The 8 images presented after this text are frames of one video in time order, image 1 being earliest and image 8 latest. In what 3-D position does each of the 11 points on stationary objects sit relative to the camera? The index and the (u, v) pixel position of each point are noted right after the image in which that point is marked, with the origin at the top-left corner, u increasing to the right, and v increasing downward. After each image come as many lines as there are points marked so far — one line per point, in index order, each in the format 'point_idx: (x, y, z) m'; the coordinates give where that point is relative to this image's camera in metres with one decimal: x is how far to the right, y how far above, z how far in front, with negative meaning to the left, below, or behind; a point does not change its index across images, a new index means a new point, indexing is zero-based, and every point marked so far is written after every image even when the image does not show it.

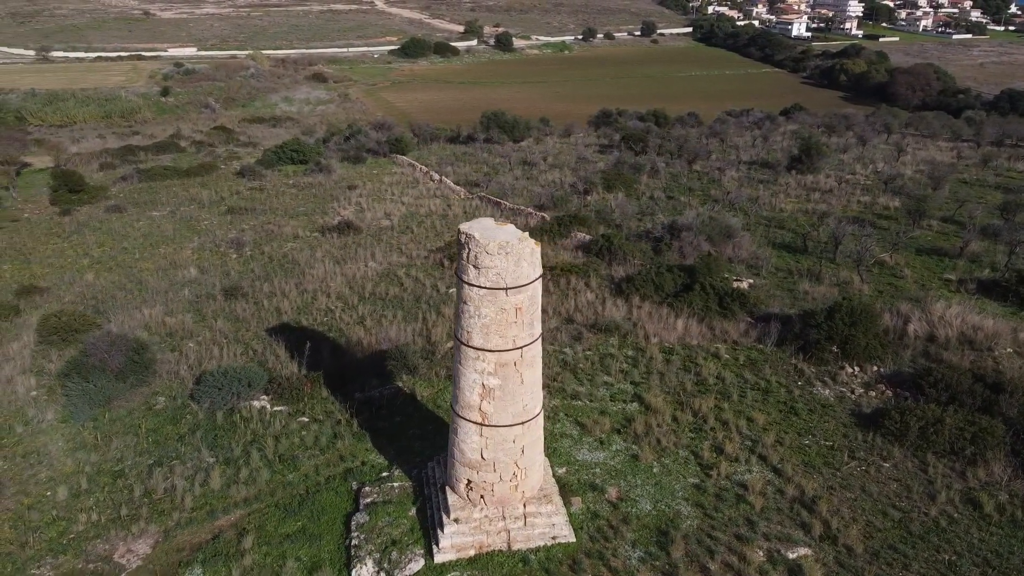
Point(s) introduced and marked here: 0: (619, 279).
0: (+2.0, +0.2, +15.7) m
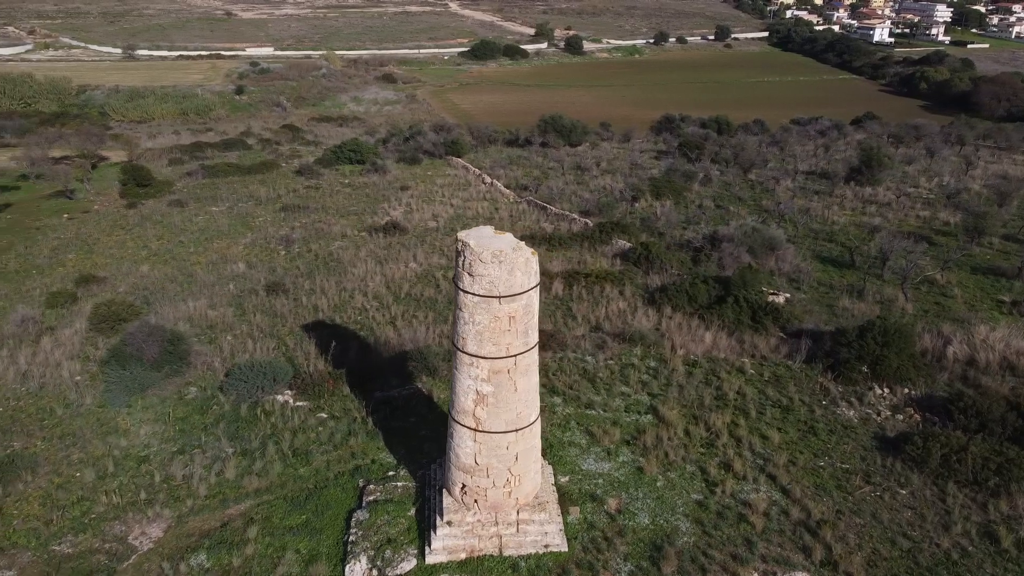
0: (+2.7, 0.0, +15.6) m
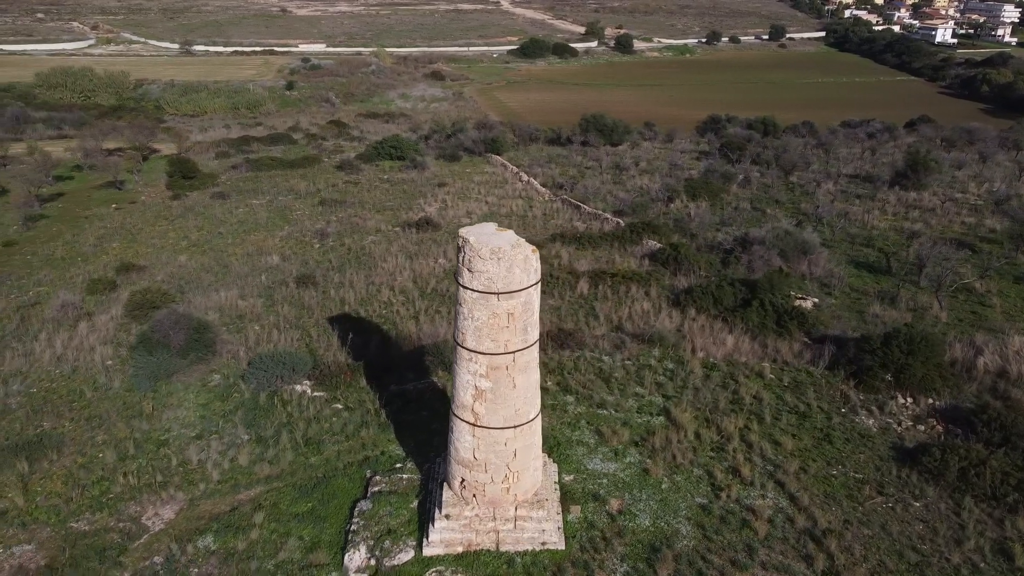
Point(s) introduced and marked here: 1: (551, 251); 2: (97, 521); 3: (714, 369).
0: (+3.1, 0.0, +15.5) m
1: (+0.9, +0.8, +18.2) m
2: (-4.7, -2.6, +9.3) m
3: (+3.0, -1.2, +12.3) m
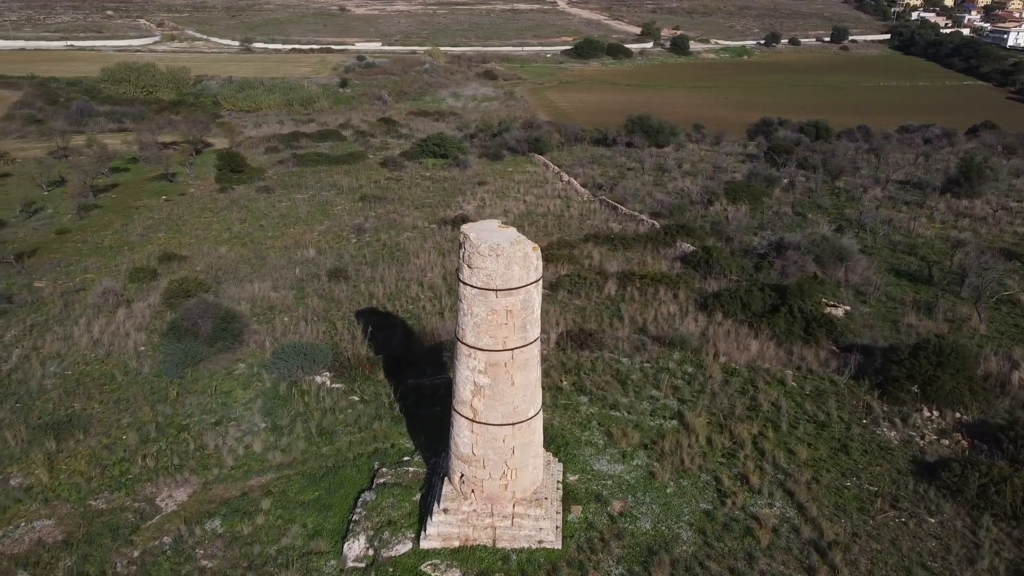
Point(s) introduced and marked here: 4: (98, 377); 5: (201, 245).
0: (+3.6, -0.1, +15.3) m
1: (+1.6, +0.8, +18.2) m
2: (-4.6, -2.5, +9.6) m
3: (+3.3, -1.3, +12.1) m
4: (-6.3, -1.3, +12.5) m
5: (-7.3, +1.0, +19.4) m
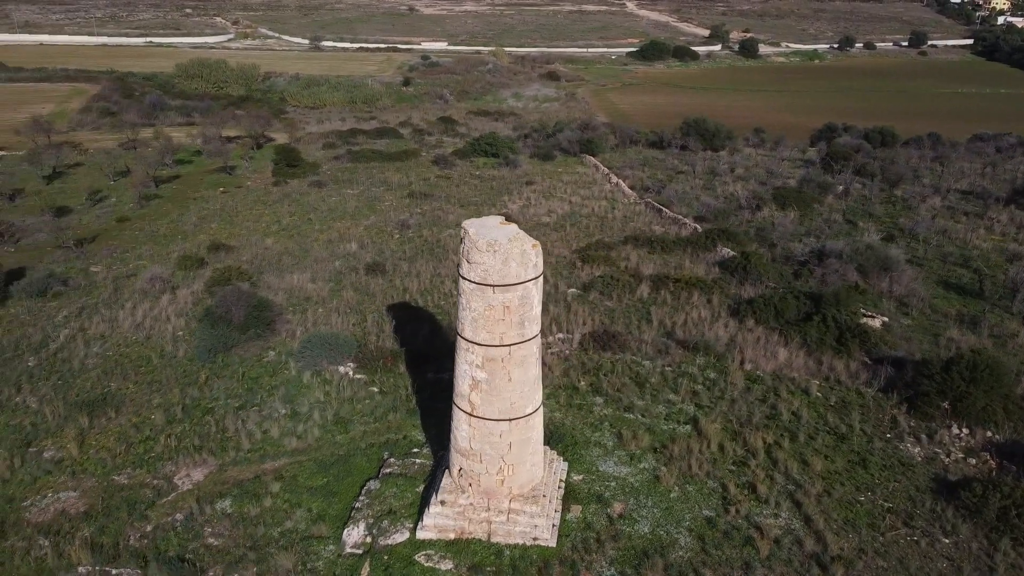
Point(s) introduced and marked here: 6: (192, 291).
0: (+4.2, -0.2, +15.0) m
1: (+2.4, +0.8, +18.1) m
2: (-4.6, -2.3, +10.0) m
3: (+3.5, -1.4, +11.9) m
4: (-5.9, -1.1, +13.0) m
5: (-6.4, +1.2, +19.9) m
6: (-6.1, -0.1, +15.8) m
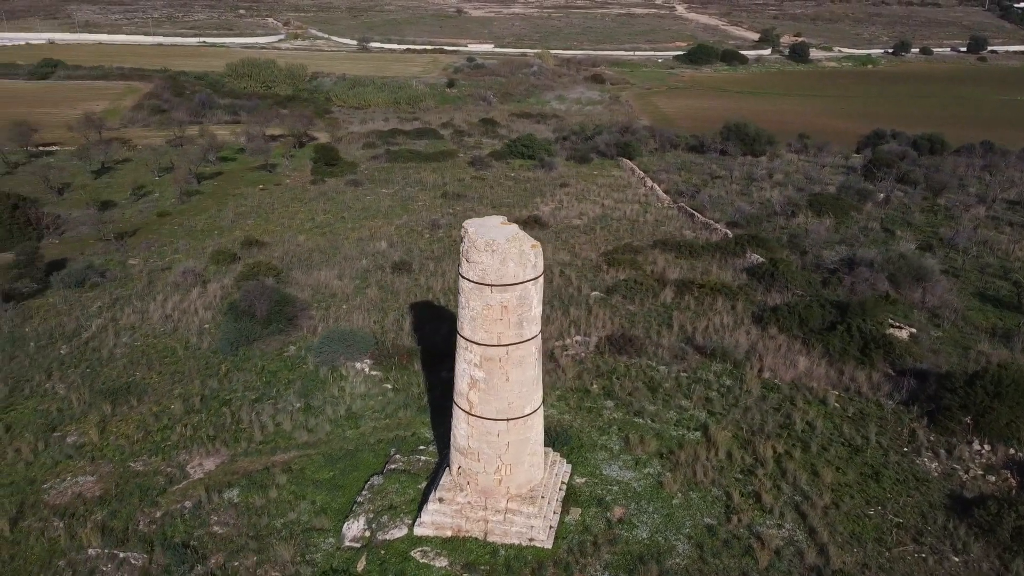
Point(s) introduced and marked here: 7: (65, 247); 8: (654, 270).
0: (+4.6, -0.3, +14.8) m
1: (+3.0, +0.7, +17.9) m
2: (-4.5, -2.2, +10.3) m
3: (+3.7, -1.5, +11.7) m
4: (-5.7, -1.0, +13.3) m
5: (-5.7, +1.3, +20.3) m
6: (-5.7, +0.1, +16.1) m
7: (-10.4, +1.0, +19.3) m
8: (+2.9, +0.4, +17.0) m
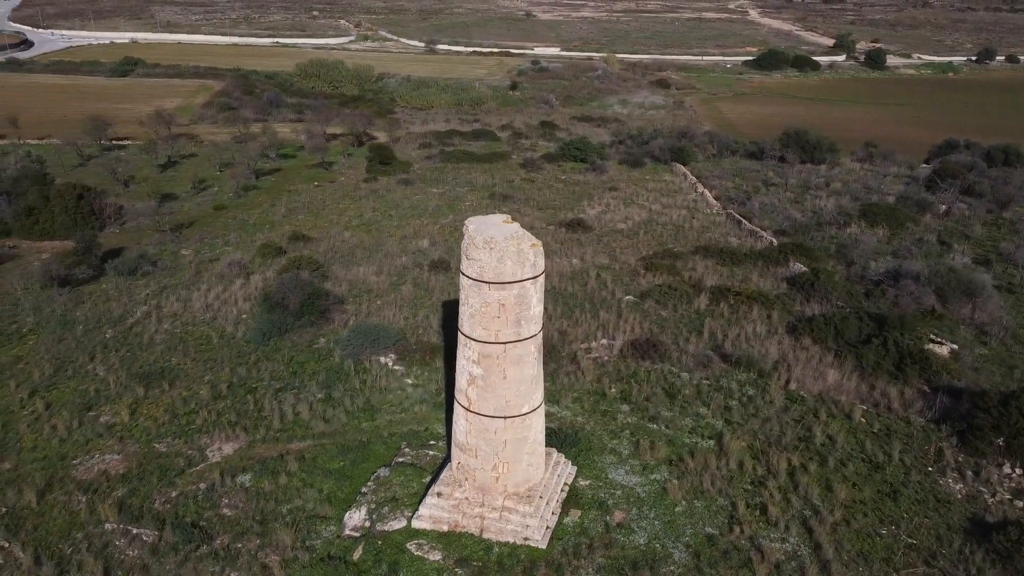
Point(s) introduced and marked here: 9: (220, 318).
0: (+5.1, -0.5, +14.4) m
1: (+3.8, +0.5, +17.7) m
2: (-4.4, -2.0, +10.6) m
3: (+4.0, -1.6, +11.4) m
4: (-5.2, -0.8, +13.8) m
5: (-4.6, +1.5, +20.7) m
6: (-5.0, +0.2, +16.6) m
7: (-9.5, +1.3, +20.1) m
8: (+3.7, +0.2, +16.7) m
9: (-5.2, -0.5, +14.5) m
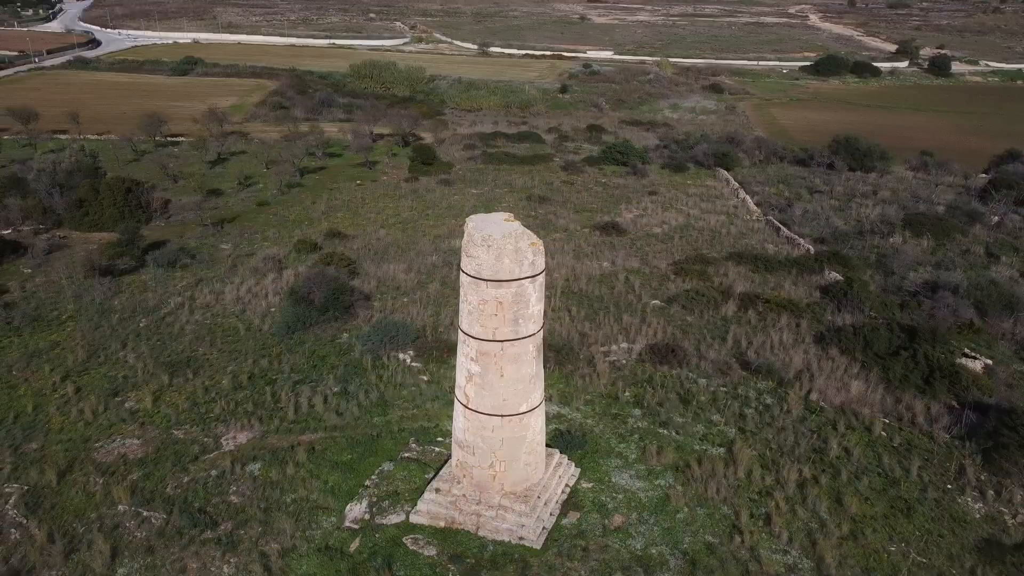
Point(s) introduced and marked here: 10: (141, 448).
0: (+5.5, -0.7, +14.1) m
1: (+4.4, +0.4, +17.4) m
2: (-4.2, -1.9, +10.9) m
3: (+4.1, -1.7, +11.1) m
4: (-4.9, -0.7, +14.1) m
5: (-3.7, +1.6, +21.0) m
6: (-4.4, +0.3, +16.9) m
7: (-8.6, +1.5, +20.7) m
8: (+4.2, +0.1, +16.5) m
9: (-4.7, -0.4, +14.8) m
10: (-4.8, -2.1, +10.6) m
